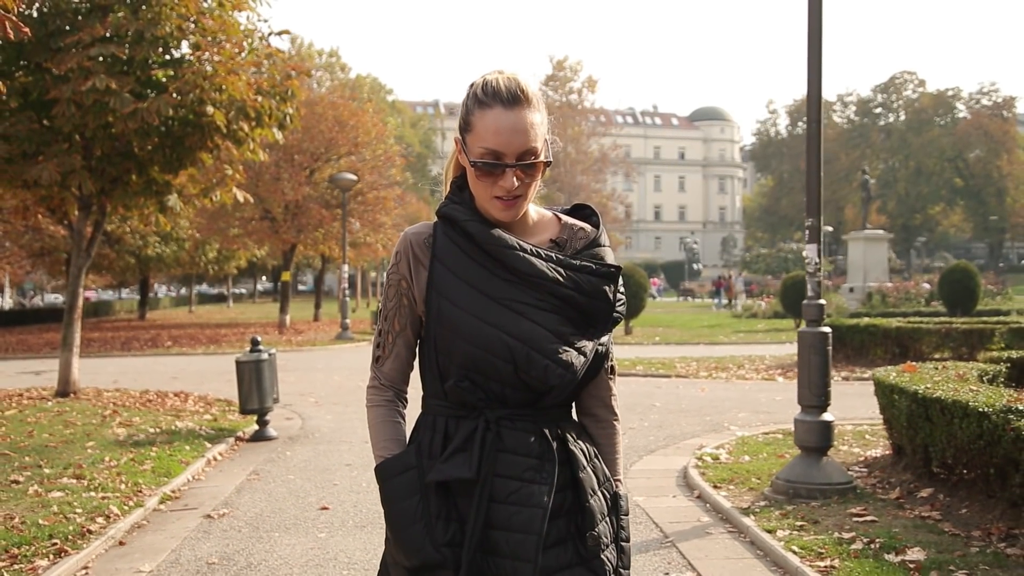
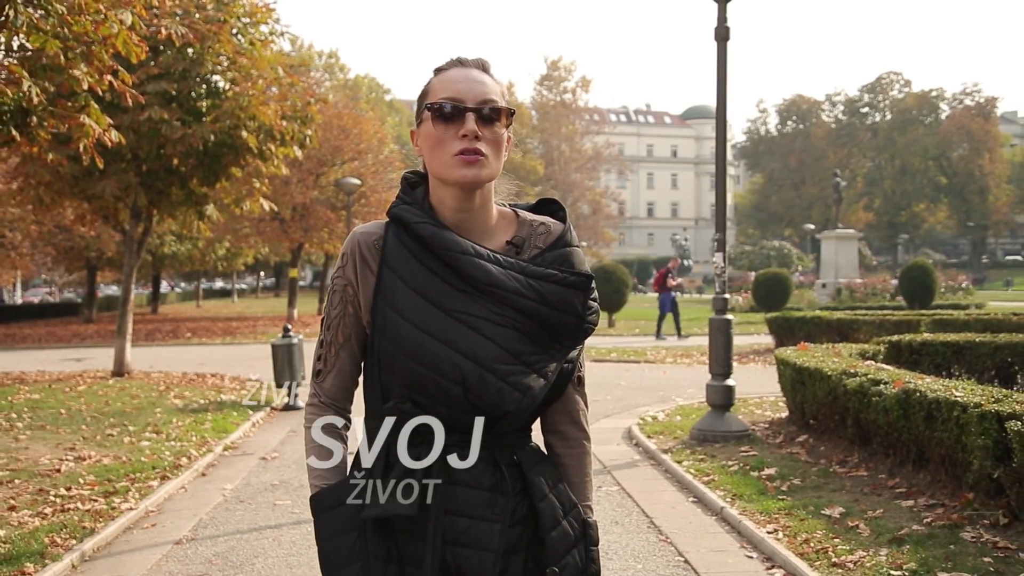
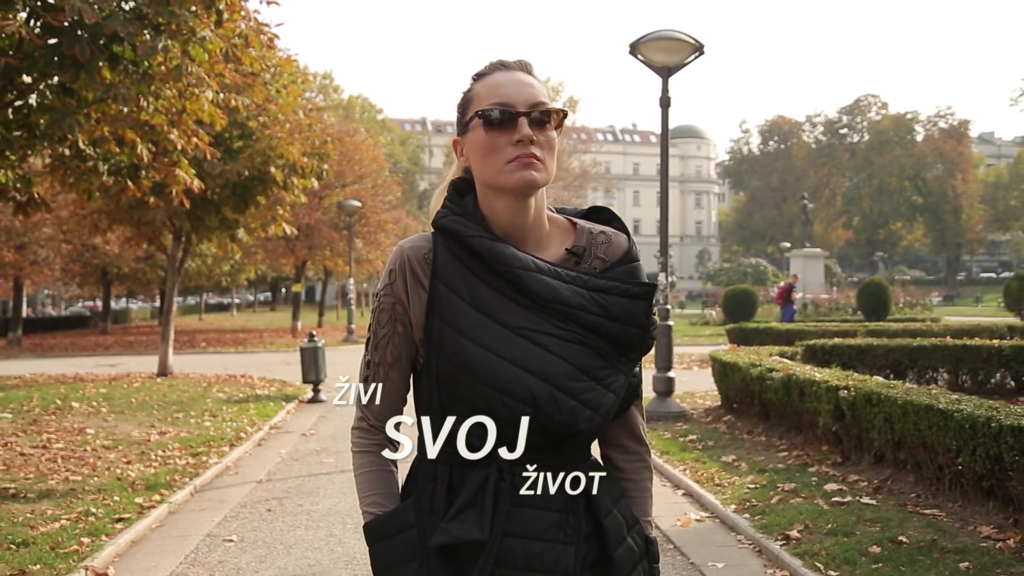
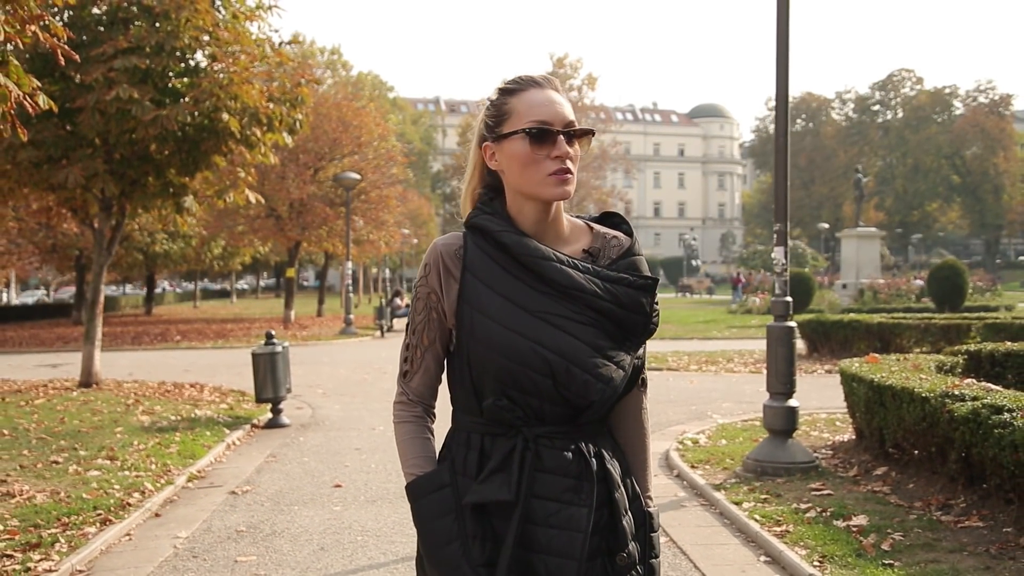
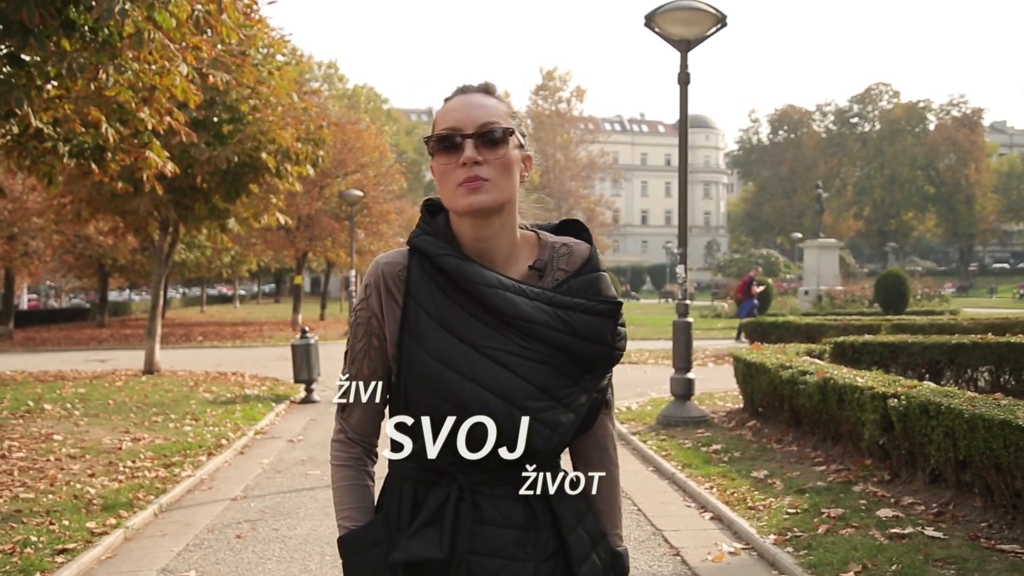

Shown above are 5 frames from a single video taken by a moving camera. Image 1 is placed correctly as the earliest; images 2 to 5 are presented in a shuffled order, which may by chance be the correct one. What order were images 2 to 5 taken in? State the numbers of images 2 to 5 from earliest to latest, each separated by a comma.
4, 2, 5, 3
